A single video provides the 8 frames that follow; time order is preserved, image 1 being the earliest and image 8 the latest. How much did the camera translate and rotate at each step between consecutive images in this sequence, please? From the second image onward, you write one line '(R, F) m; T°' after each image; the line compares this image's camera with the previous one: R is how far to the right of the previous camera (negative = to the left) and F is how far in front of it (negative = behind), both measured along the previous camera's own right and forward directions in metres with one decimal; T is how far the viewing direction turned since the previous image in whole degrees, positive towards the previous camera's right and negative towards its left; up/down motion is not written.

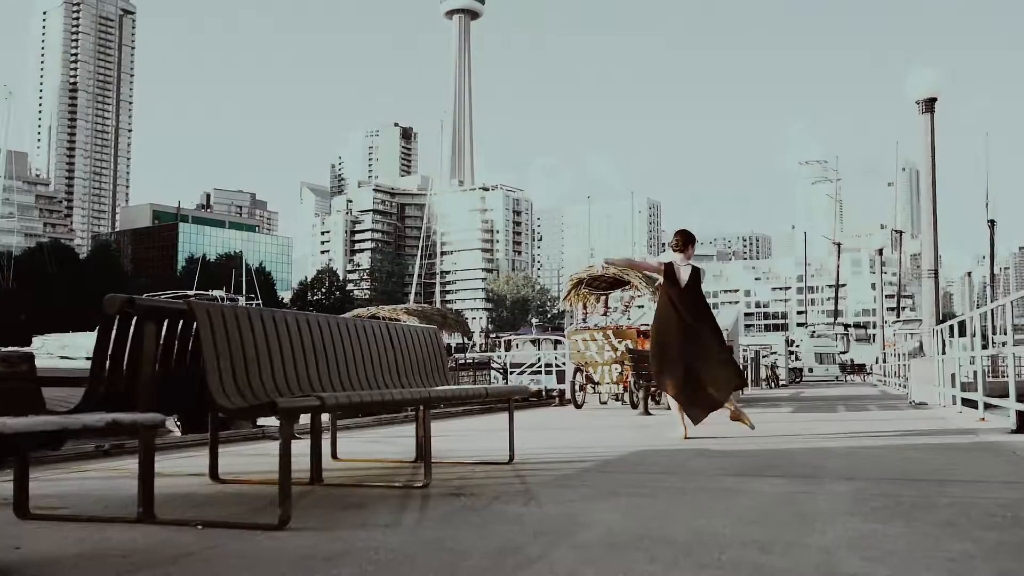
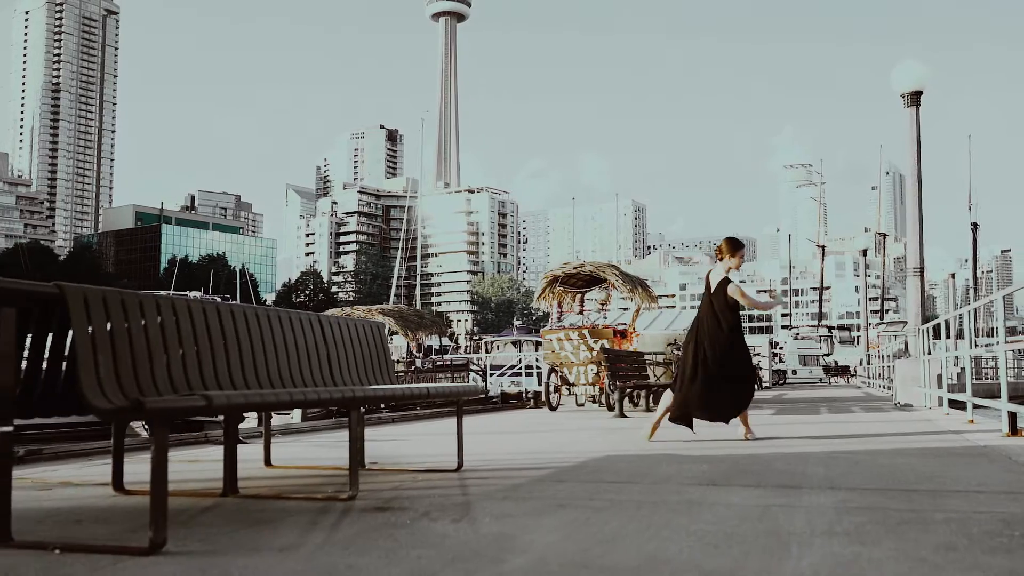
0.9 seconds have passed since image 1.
(+0.2, +0.6) m; +1°
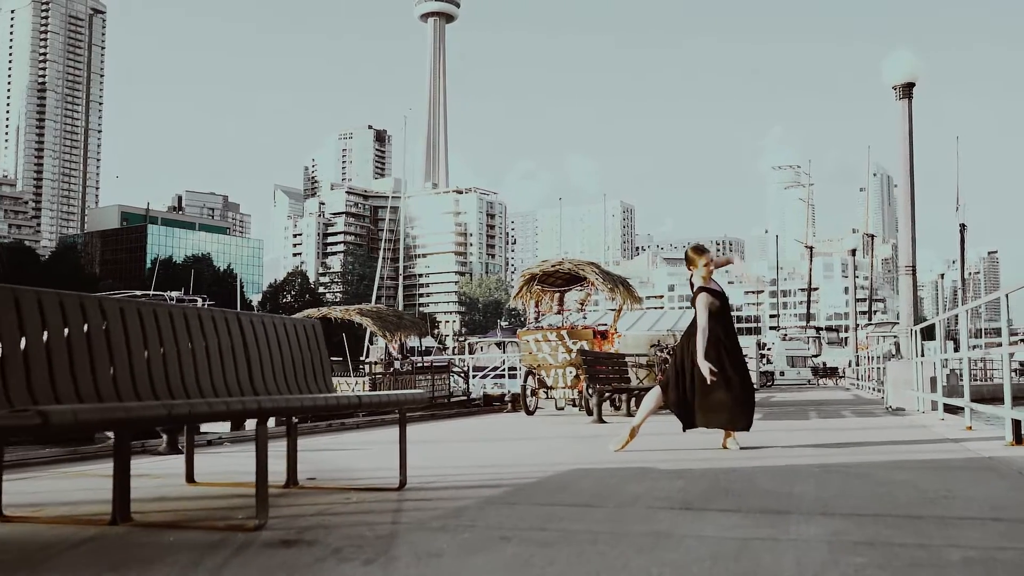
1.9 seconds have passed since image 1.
(+0.2, +0.7) m; +1°
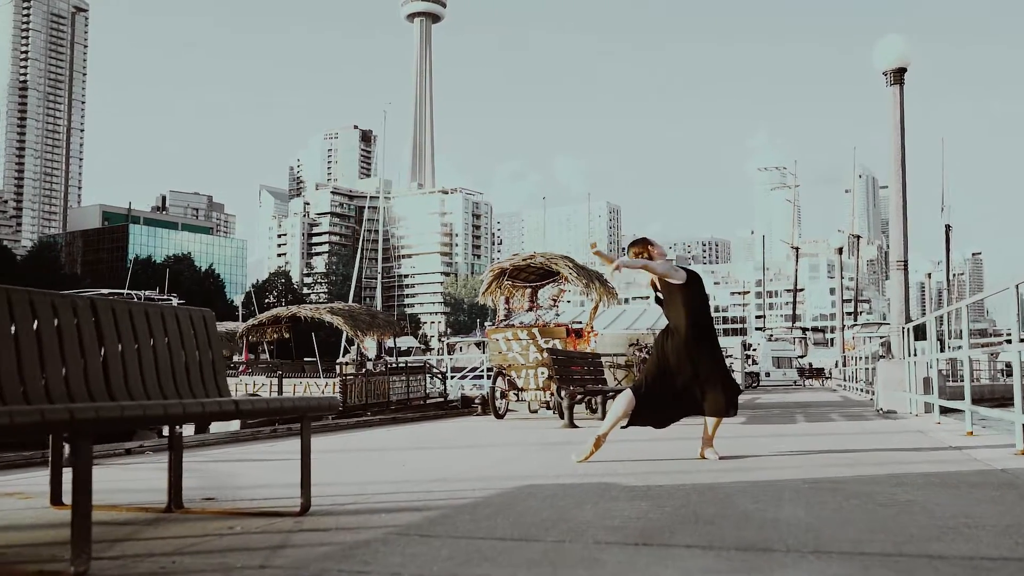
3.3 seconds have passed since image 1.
(+0.3, +0.9) m; +1°
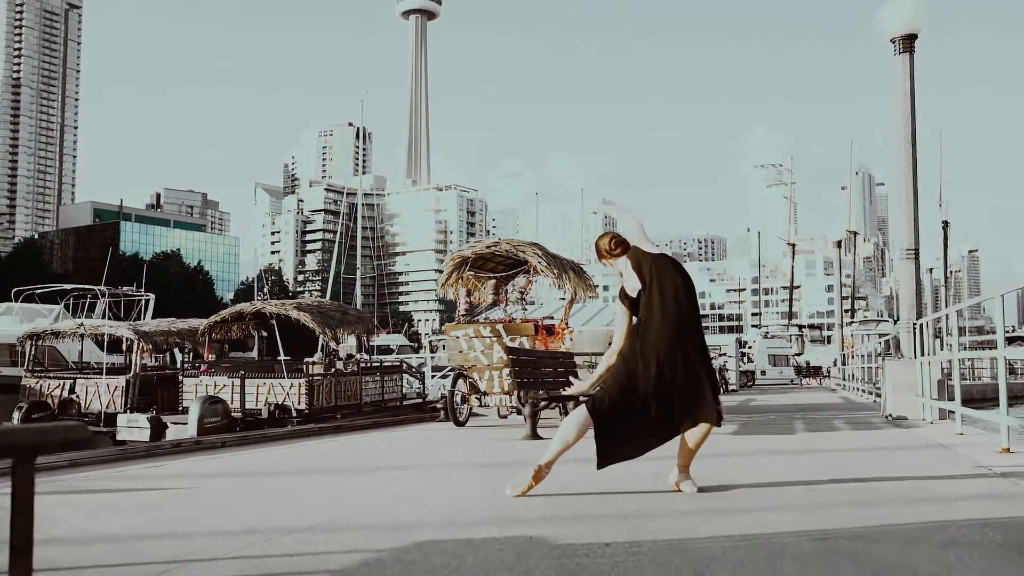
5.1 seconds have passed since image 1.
(+0.5, +1.6) m; 0°
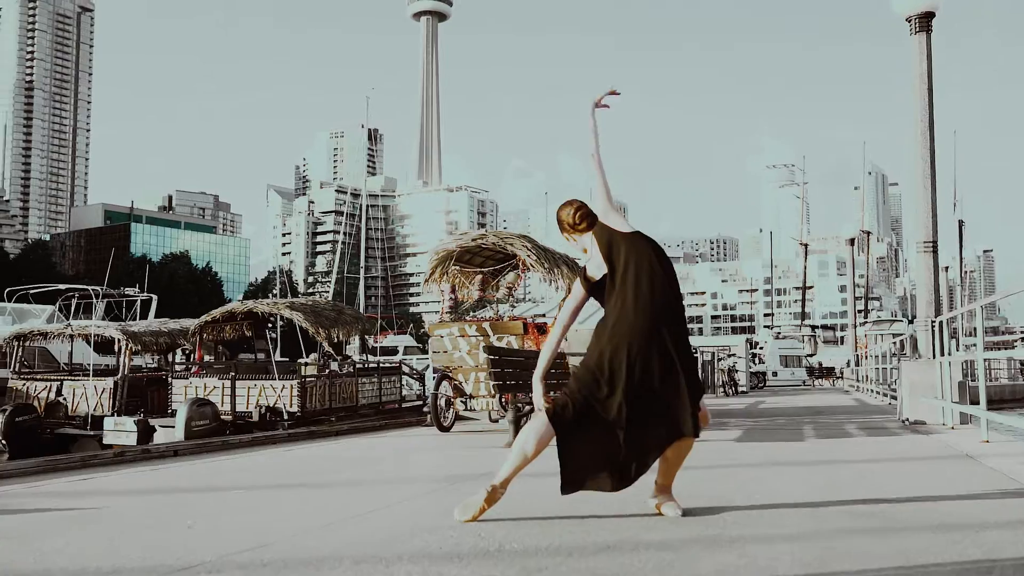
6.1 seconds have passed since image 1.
(+0.3, +0.8) m; -1°
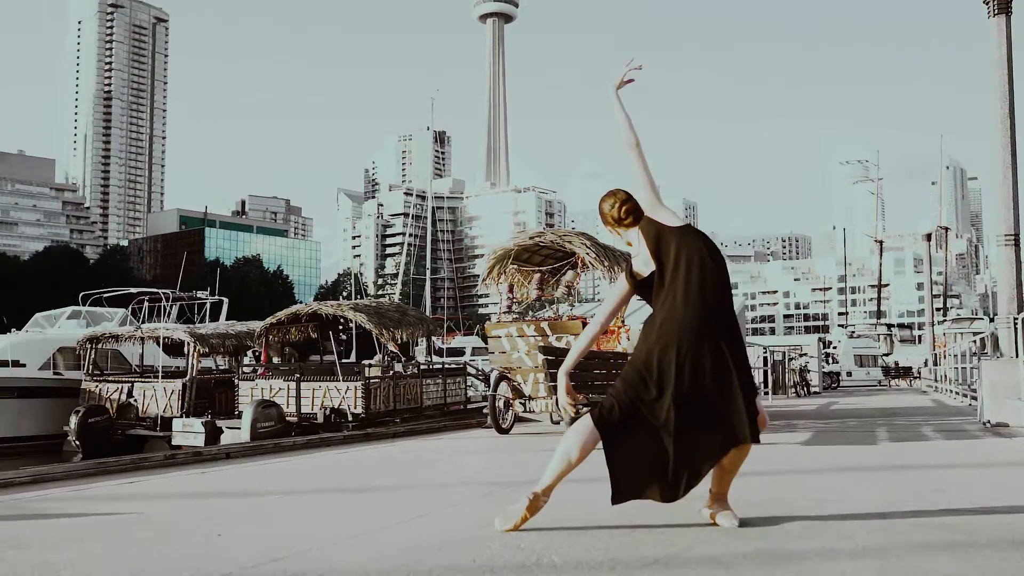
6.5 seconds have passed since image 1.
(+0.1, +0.2) m; -4°
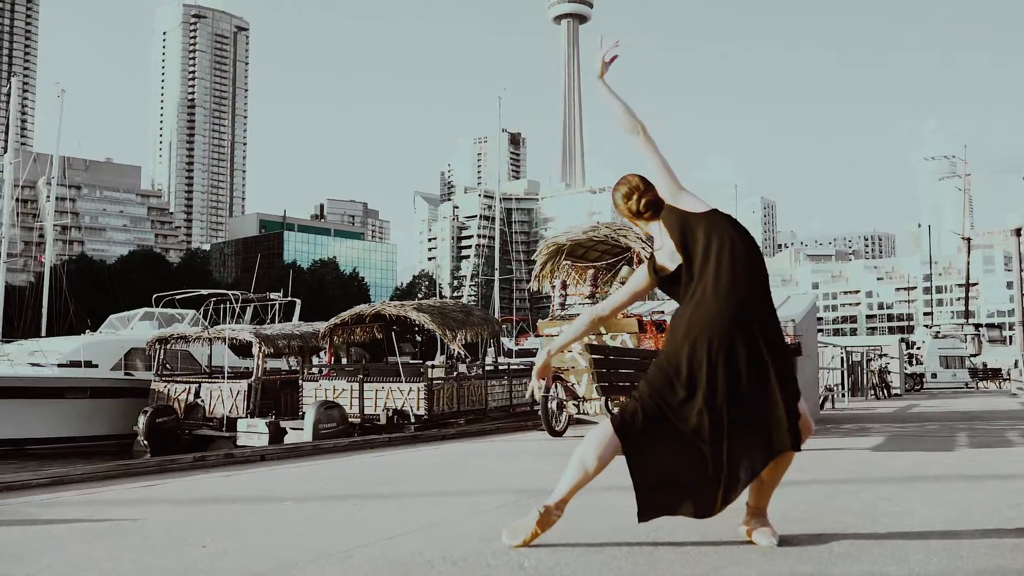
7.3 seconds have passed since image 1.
(+0.3, +0.4) m; -5°
